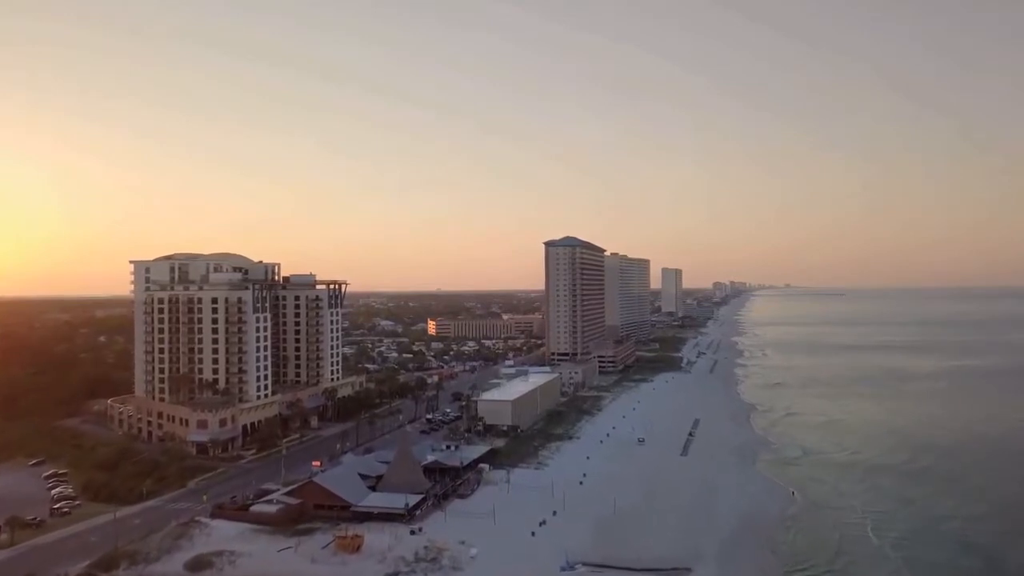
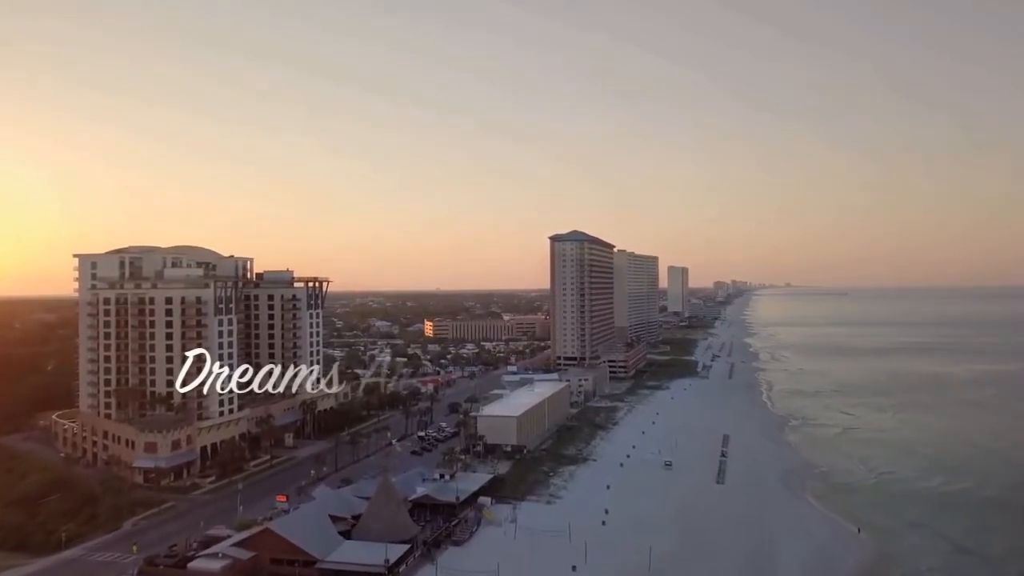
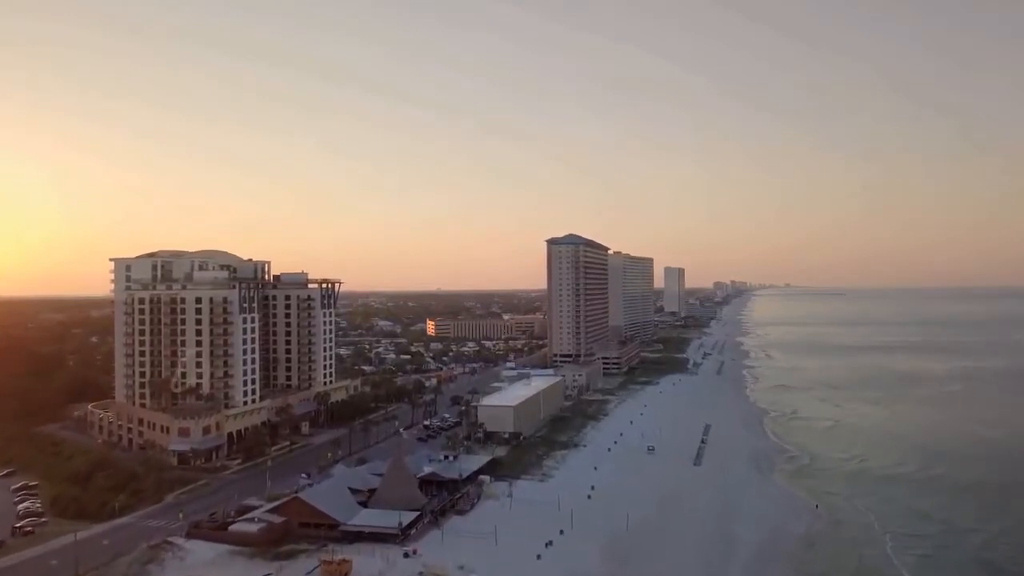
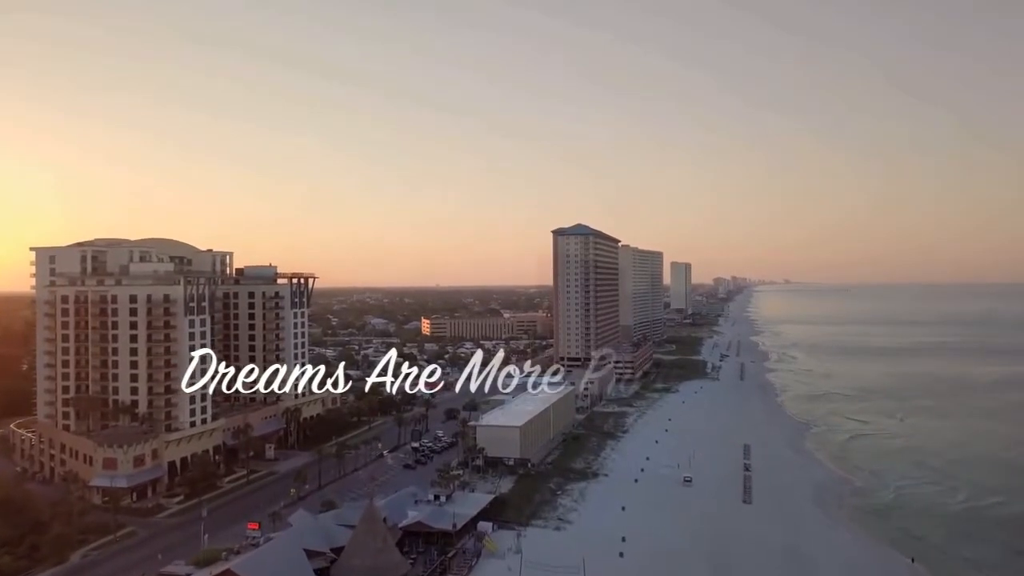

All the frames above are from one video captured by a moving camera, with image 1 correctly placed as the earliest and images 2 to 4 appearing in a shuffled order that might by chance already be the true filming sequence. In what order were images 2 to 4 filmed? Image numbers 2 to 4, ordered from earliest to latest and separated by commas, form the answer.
3, 2, 4
